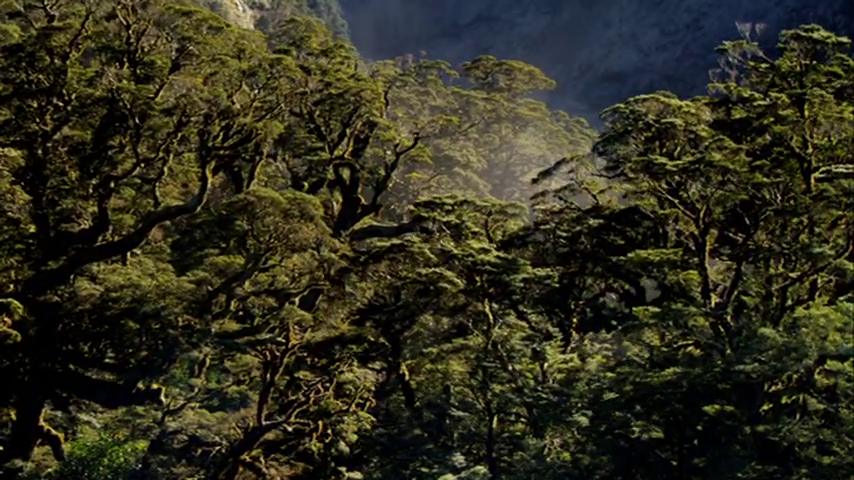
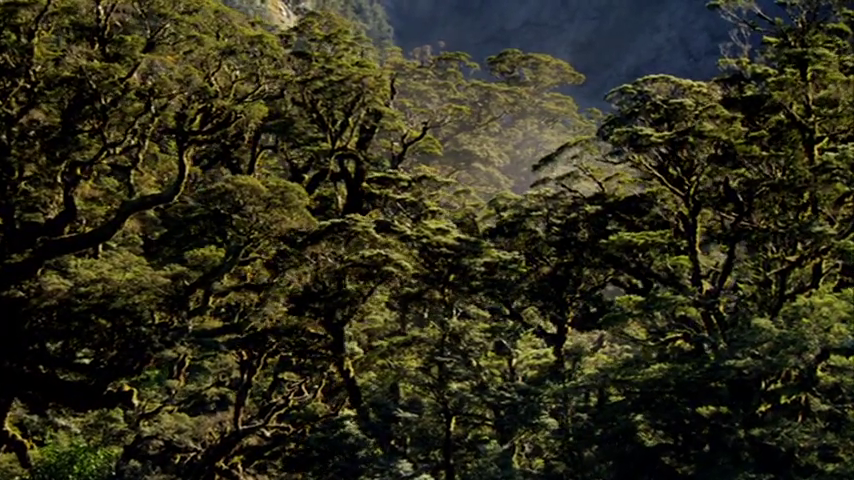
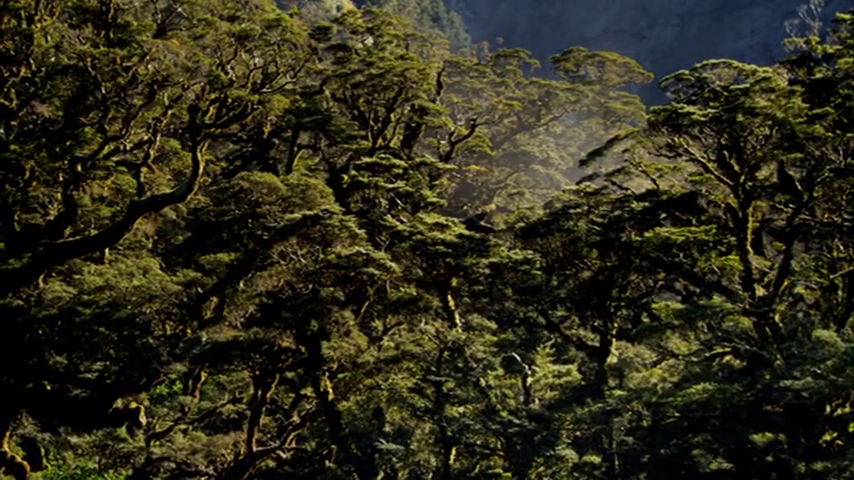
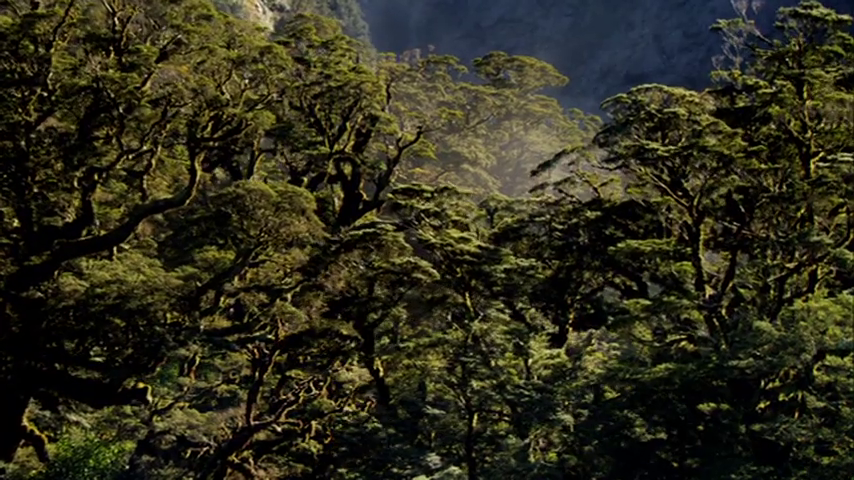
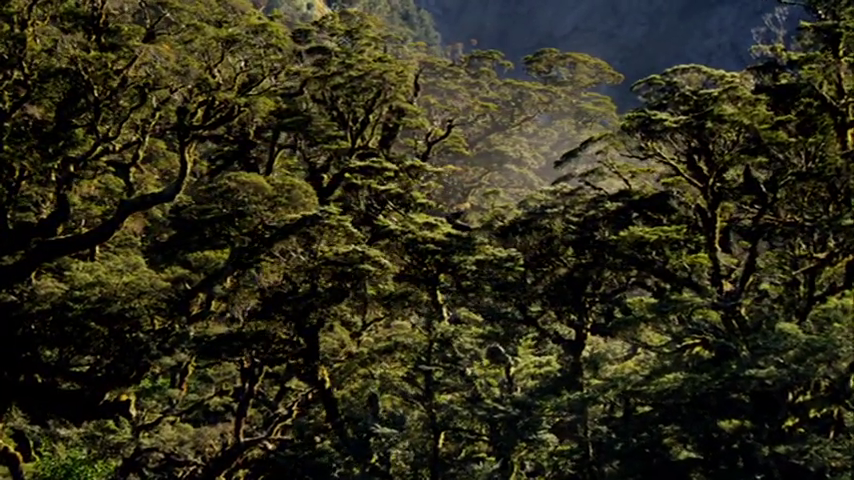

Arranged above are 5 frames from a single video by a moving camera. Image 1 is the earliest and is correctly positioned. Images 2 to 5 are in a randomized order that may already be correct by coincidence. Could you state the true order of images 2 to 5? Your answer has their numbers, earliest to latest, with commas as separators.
4, 2, 5, 3
